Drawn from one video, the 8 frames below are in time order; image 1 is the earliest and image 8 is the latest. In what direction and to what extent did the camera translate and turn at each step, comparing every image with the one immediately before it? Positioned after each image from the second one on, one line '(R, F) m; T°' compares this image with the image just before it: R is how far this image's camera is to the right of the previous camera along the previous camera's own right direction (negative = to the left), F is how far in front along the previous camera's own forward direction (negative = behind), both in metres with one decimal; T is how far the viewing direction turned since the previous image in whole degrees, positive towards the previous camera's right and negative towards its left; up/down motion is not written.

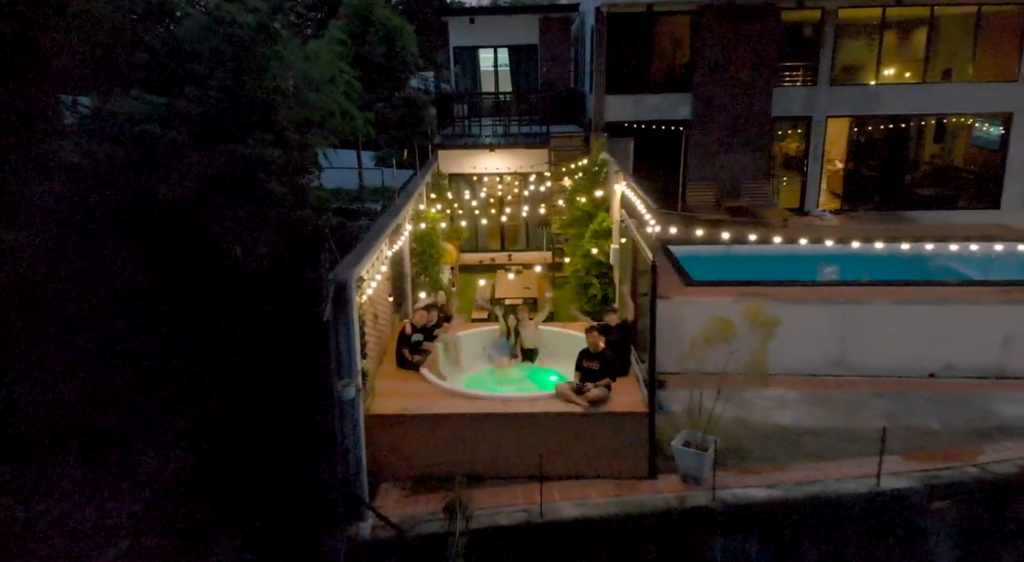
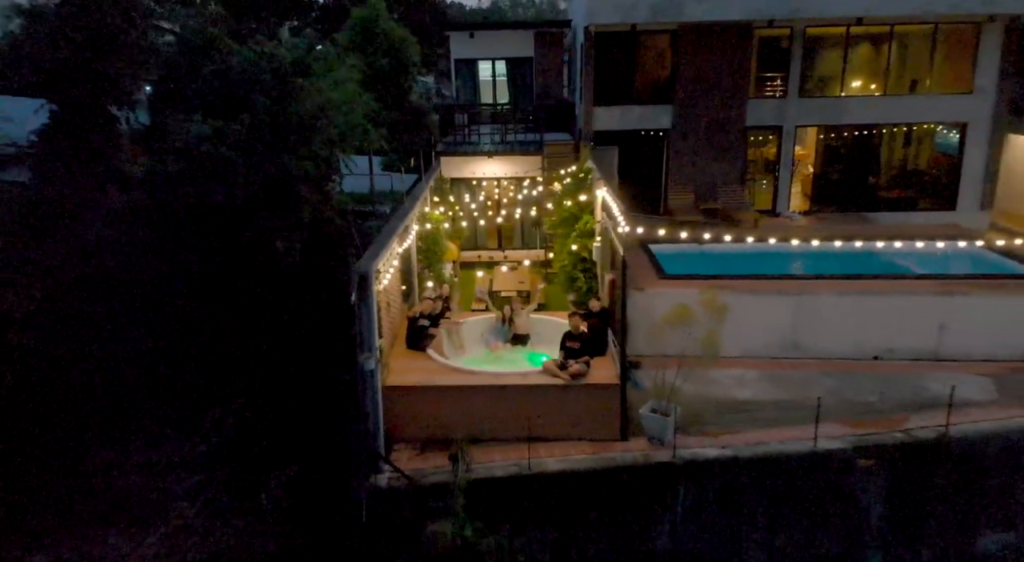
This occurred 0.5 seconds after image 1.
(+0.1, -0.7) m; 0°
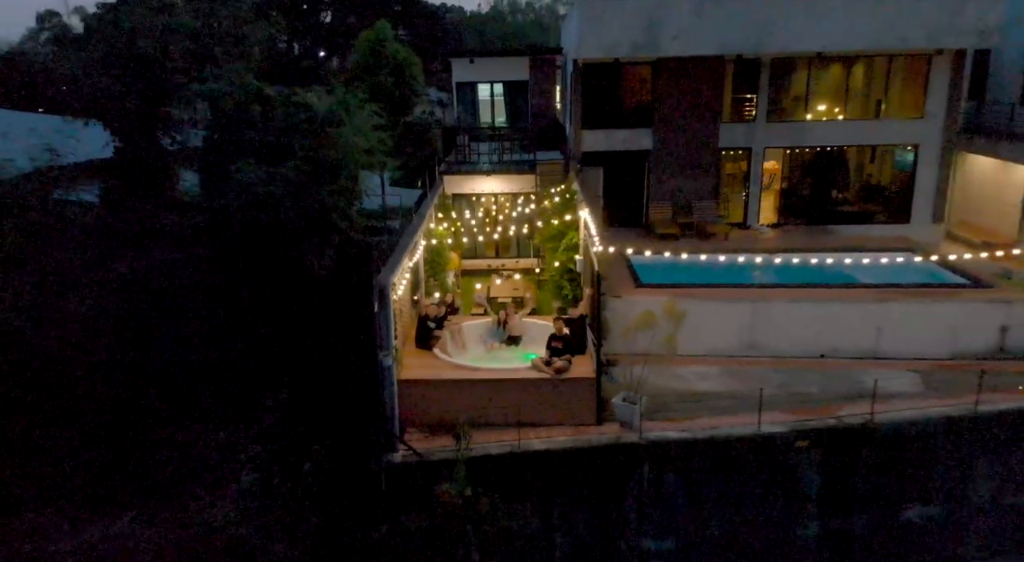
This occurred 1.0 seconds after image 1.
(+0.1, -0.9) m; 0°
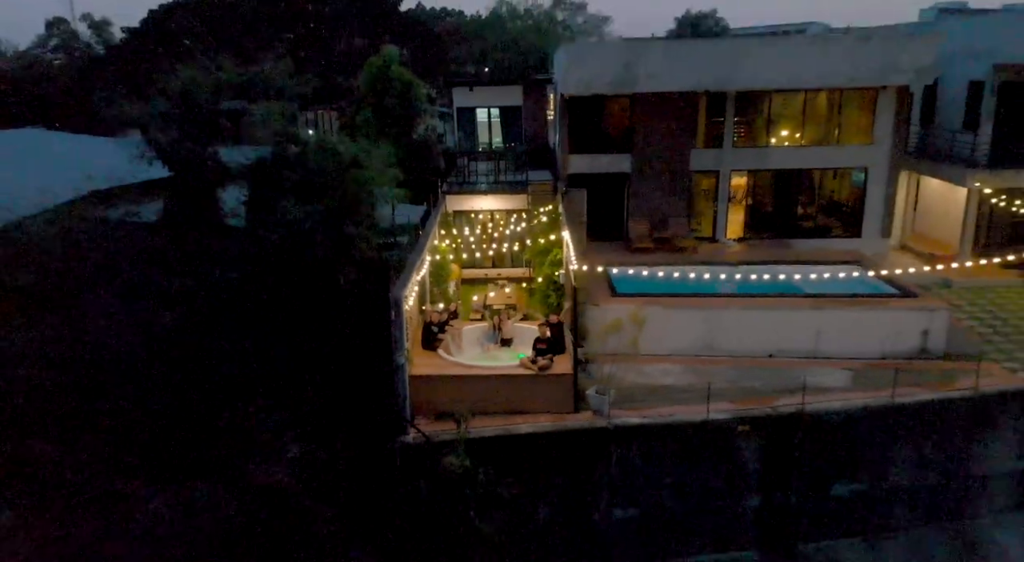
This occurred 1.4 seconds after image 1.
(+0.1, -1.2) m; 0°
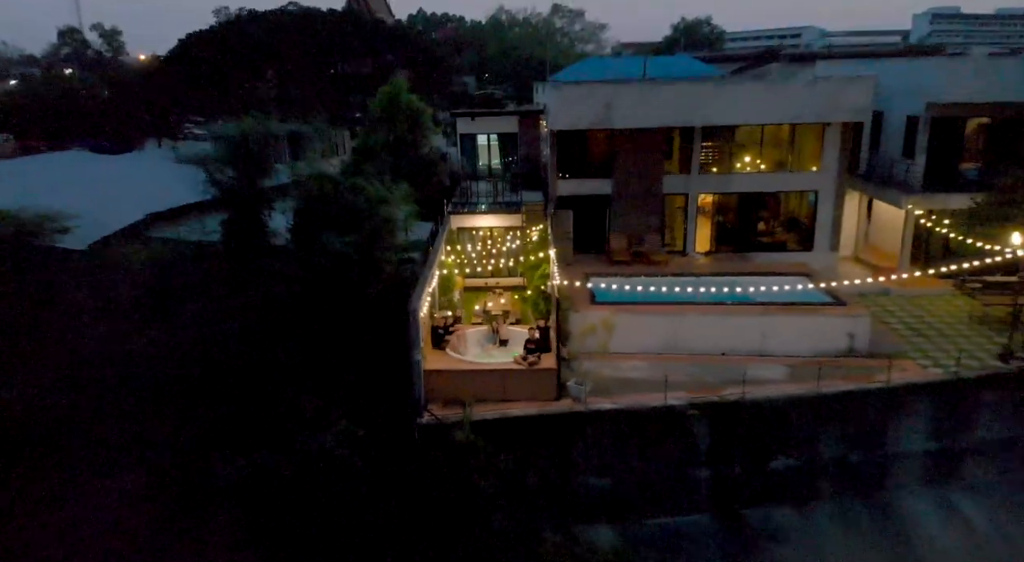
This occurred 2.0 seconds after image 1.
(+0.1, -1.6) m; 0°
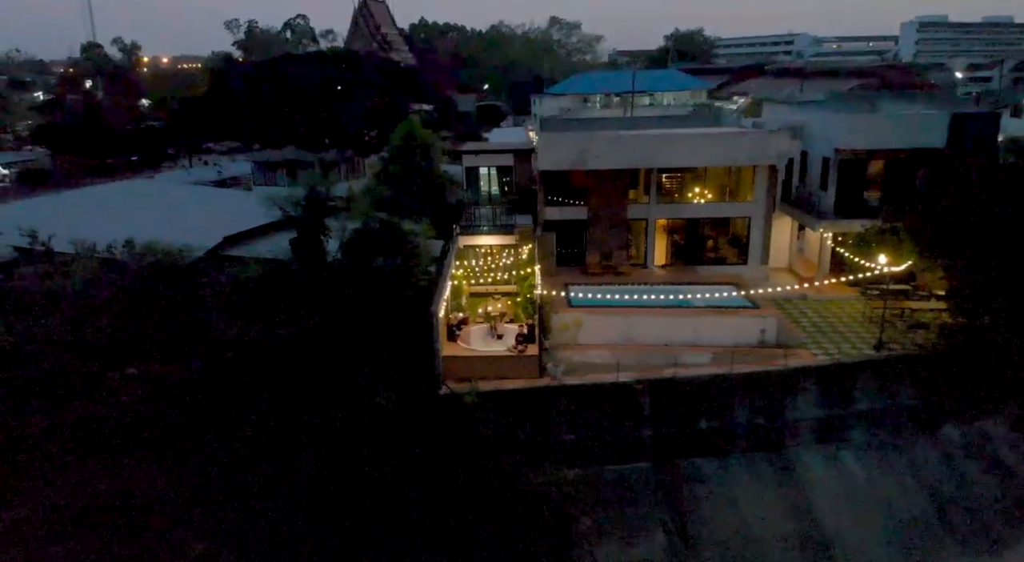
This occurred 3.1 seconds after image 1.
(+0.1, -3.2) m; 0°
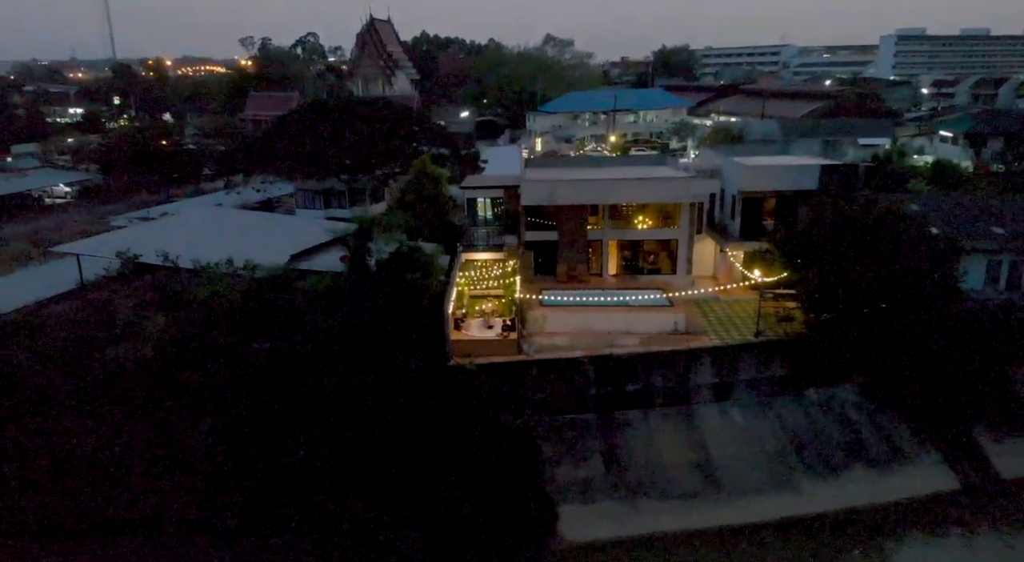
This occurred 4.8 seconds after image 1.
(+0.4, -5.4) m; 0°
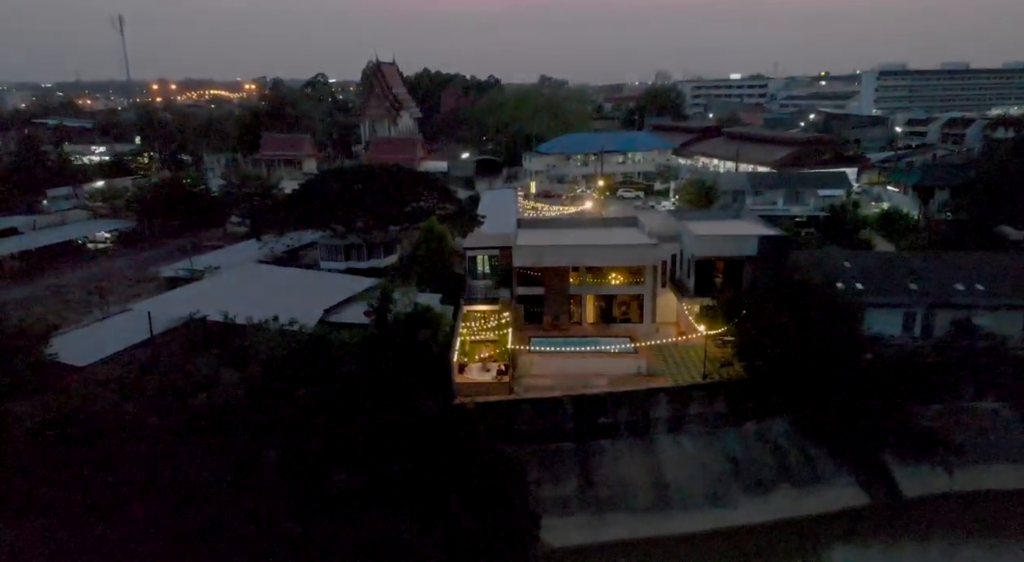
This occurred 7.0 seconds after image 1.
(+0.2, -4.2) m; 0°
